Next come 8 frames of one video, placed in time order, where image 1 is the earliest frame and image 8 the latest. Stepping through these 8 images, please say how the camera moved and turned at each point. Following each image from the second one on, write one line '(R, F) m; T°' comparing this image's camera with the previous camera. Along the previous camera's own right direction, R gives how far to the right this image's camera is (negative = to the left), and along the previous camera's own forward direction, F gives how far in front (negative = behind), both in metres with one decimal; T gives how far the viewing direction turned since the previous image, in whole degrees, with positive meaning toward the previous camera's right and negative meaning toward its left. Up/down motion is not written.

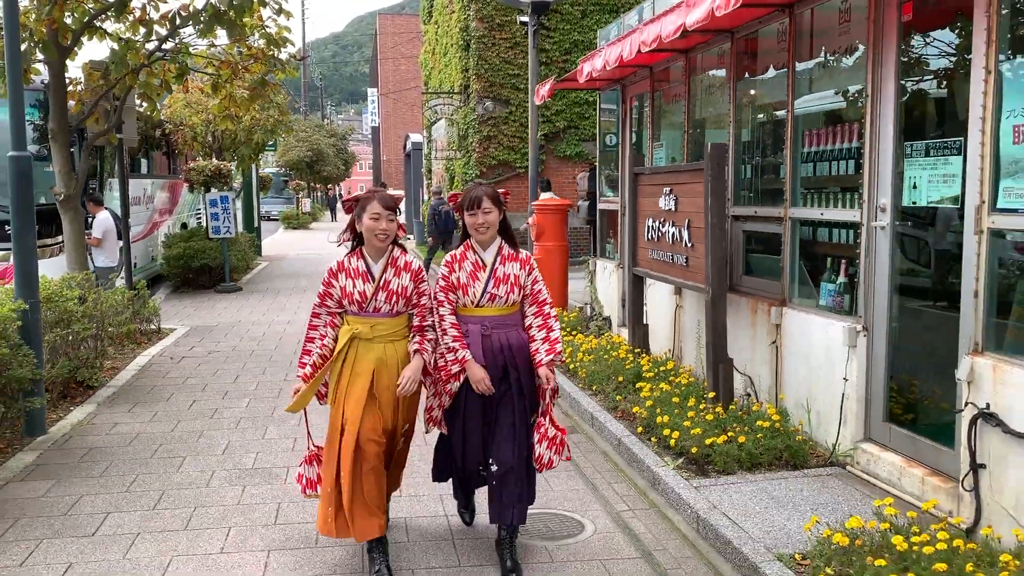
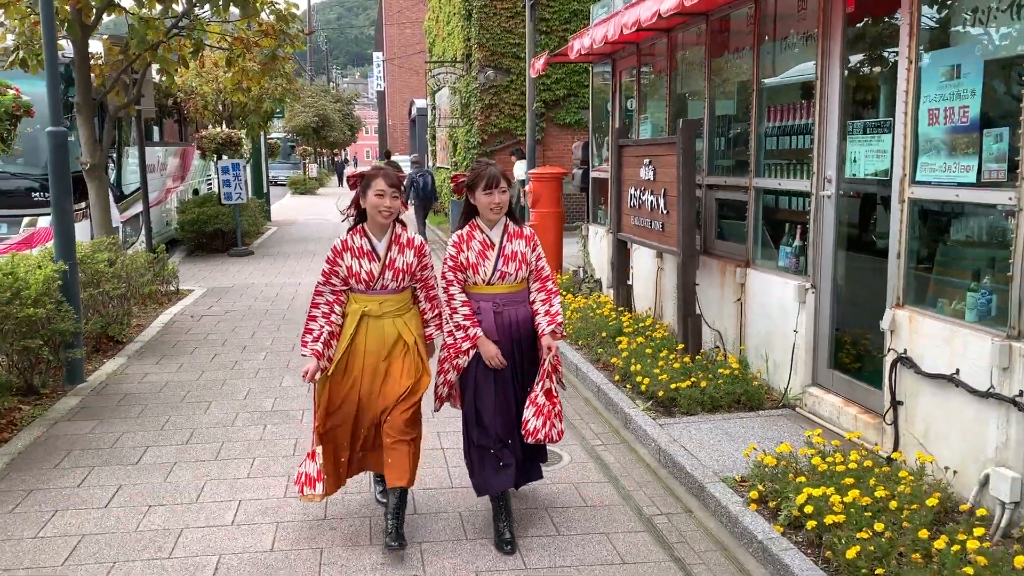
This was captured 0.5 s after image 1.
(+0.1, -0.5) m; 0°
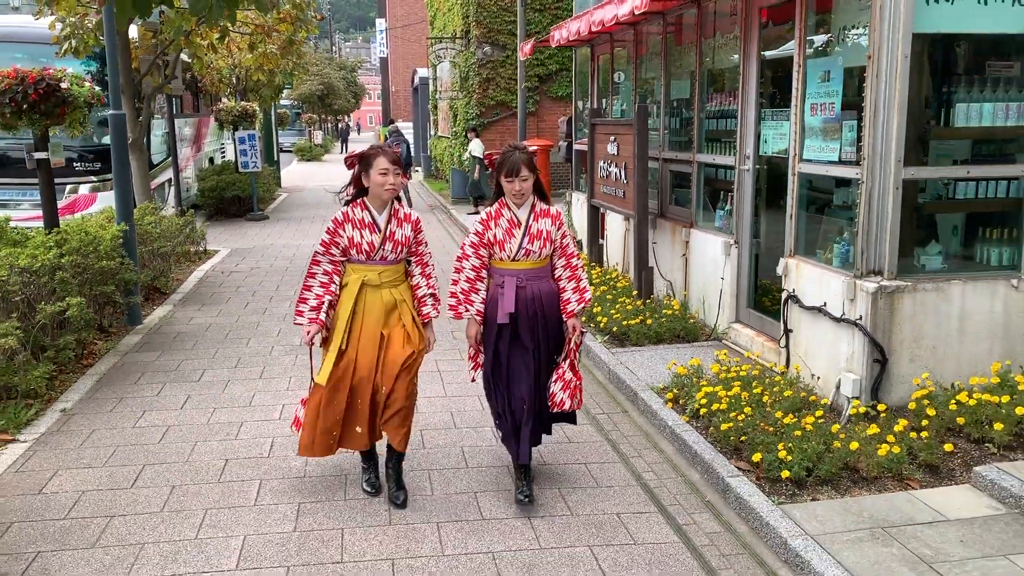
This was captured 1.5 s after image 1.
(+0.1, -1.1) m; 0°
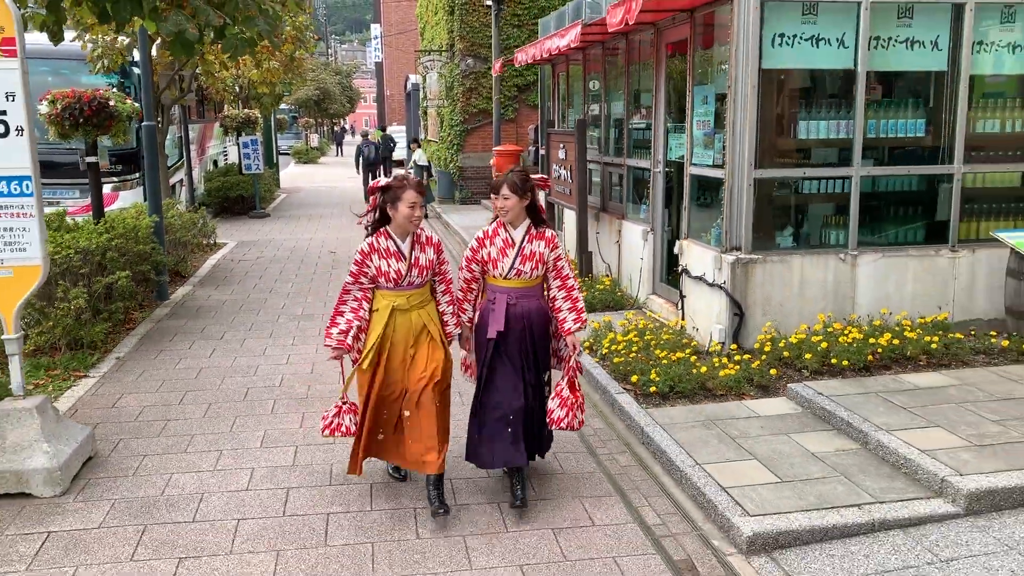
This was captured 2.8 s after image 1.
(+0.3, -1.4) m; 0°
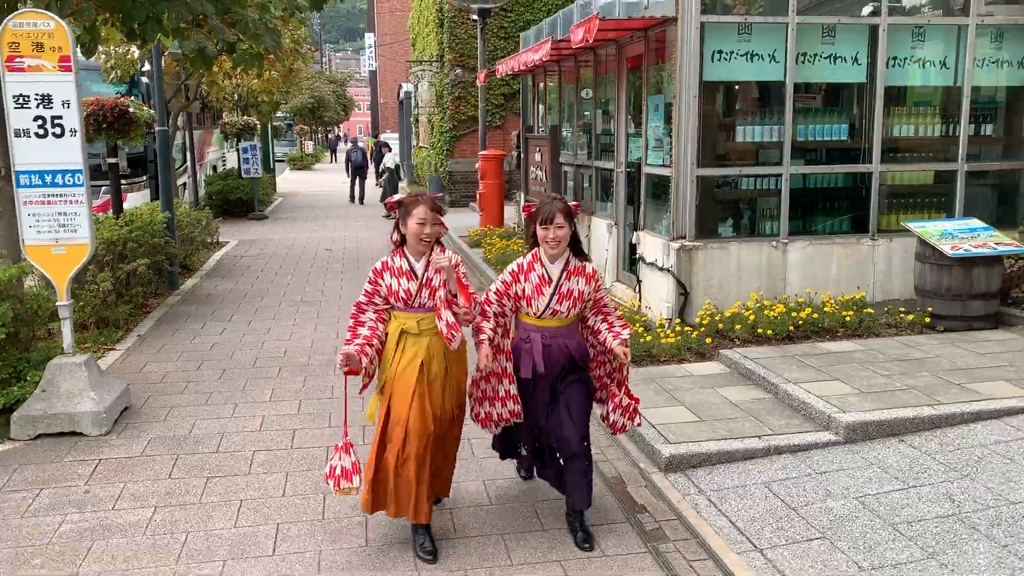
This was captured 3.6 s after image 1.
(+0.1, -0.8) m; 0°
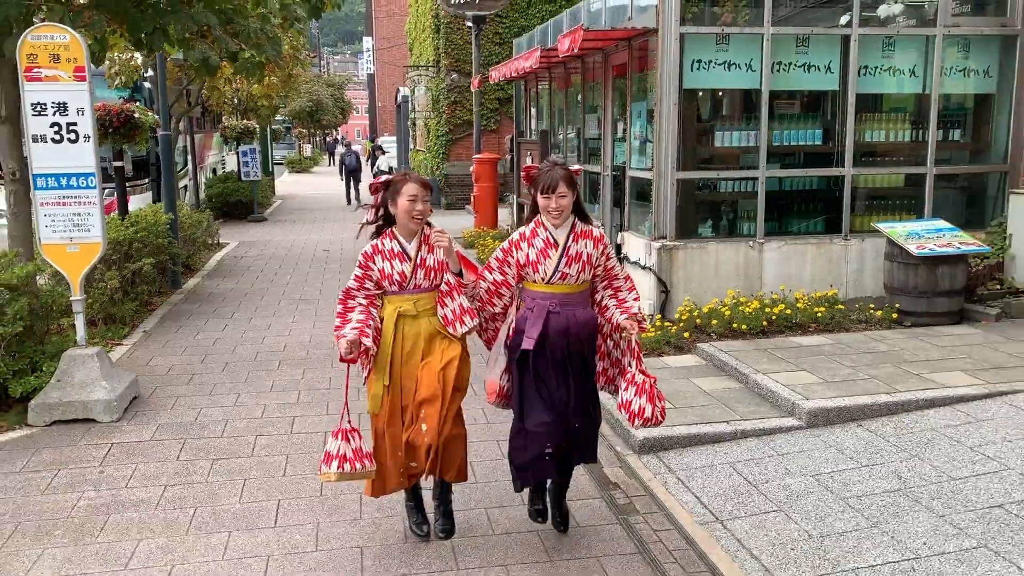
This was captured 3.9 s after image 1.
(+0.1, -0.3) m; 0°
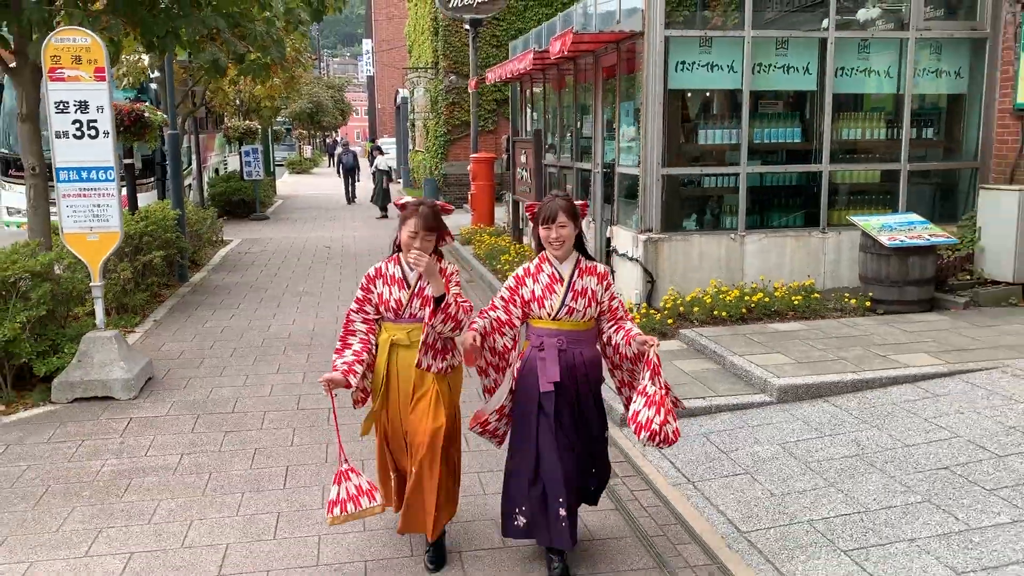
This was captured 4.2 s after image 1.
(0.0, -0.4) m; 0°
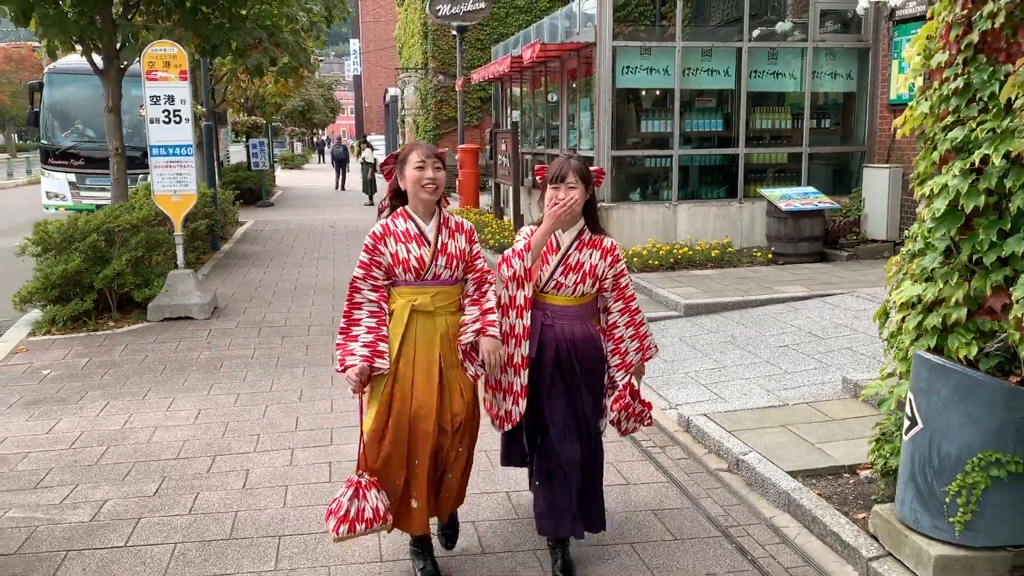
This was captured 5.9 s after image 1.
(0.0, -1.9) m; +1°
